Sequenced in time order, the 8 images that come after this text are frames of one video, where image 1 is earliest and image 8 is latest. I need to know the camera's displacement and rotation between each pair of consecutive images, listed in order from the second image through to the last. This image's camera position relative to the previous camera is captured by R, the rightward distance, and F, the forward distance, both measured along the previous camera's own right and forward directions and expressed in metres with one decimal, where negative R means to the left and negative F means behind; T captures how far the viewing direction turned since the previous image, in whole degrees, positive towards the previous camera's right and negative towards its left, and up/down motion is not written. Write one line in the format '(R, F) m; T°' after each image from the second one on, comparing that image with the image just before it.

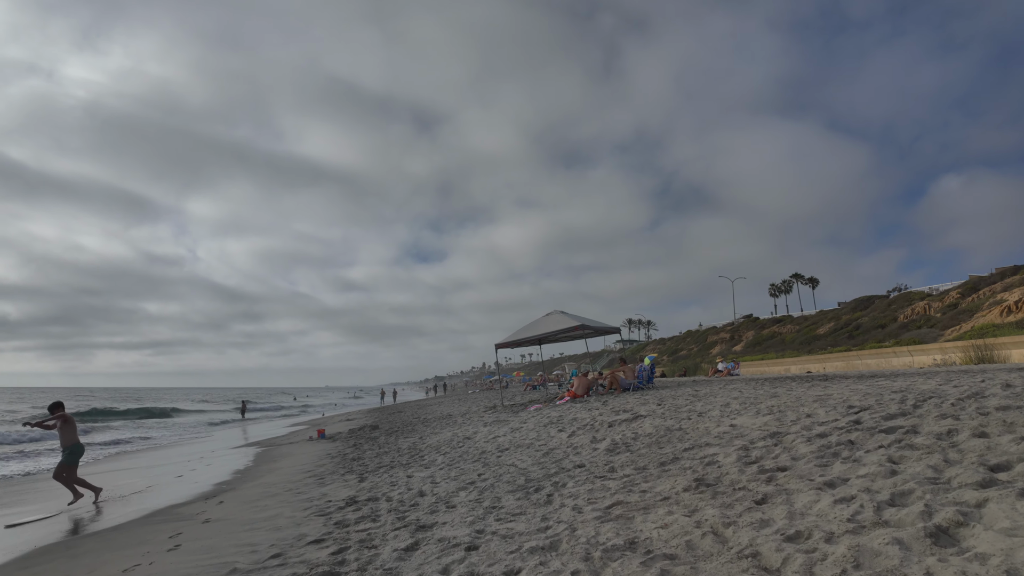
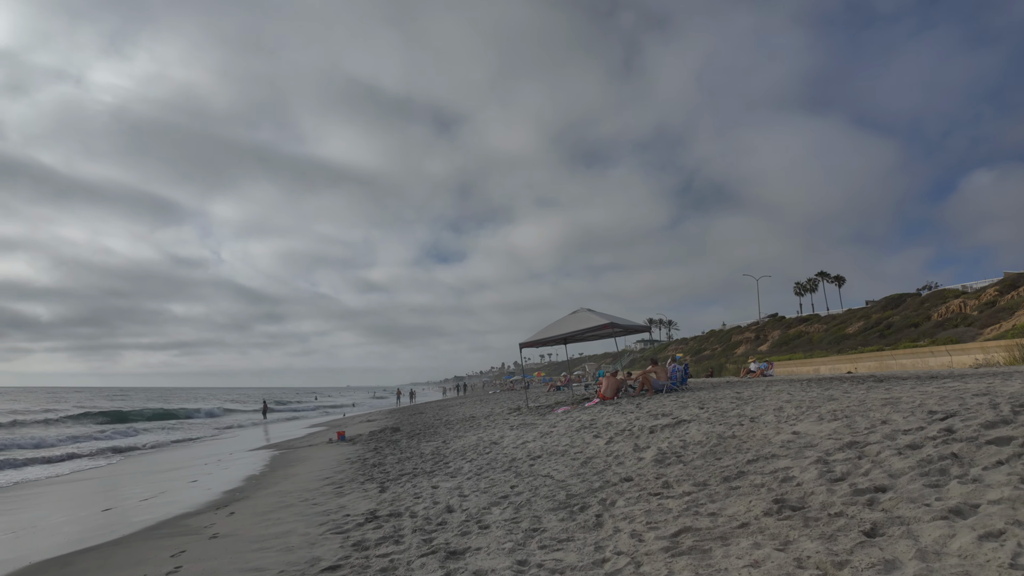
(-0.2, +0.6) m; -2°
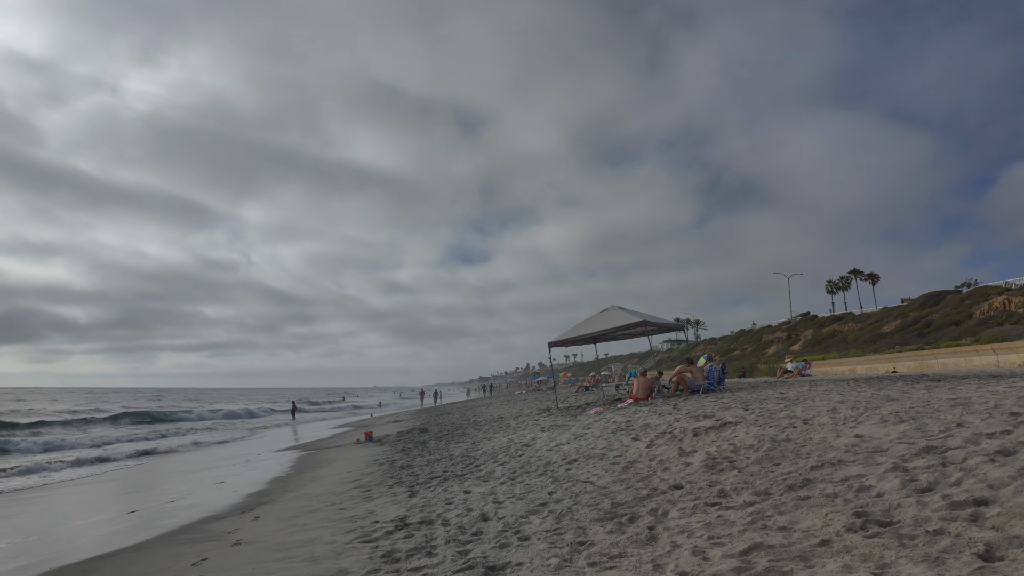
(-0.1, +0.4) m; -3°
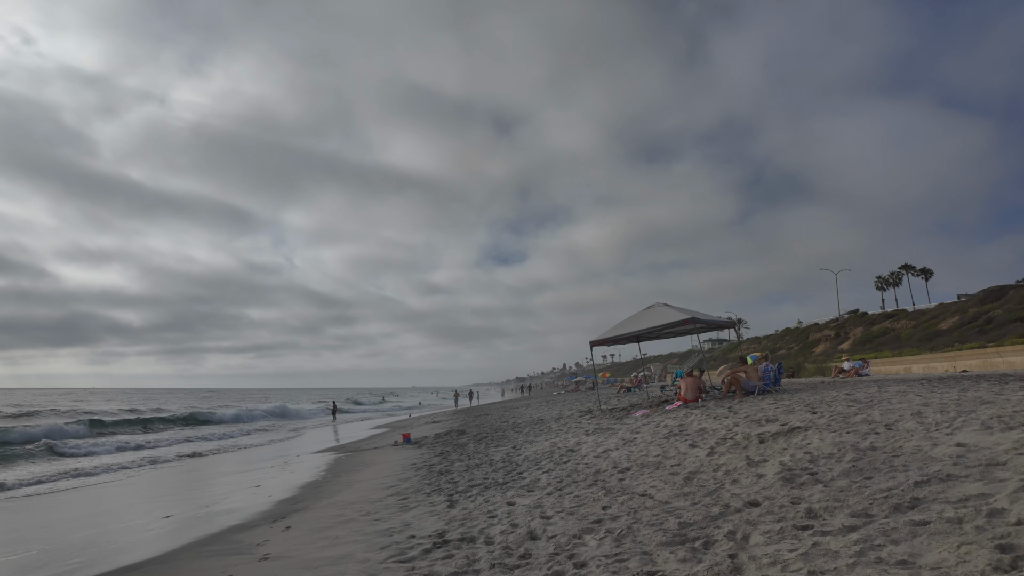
(-0.1, +0.5) m; -4°
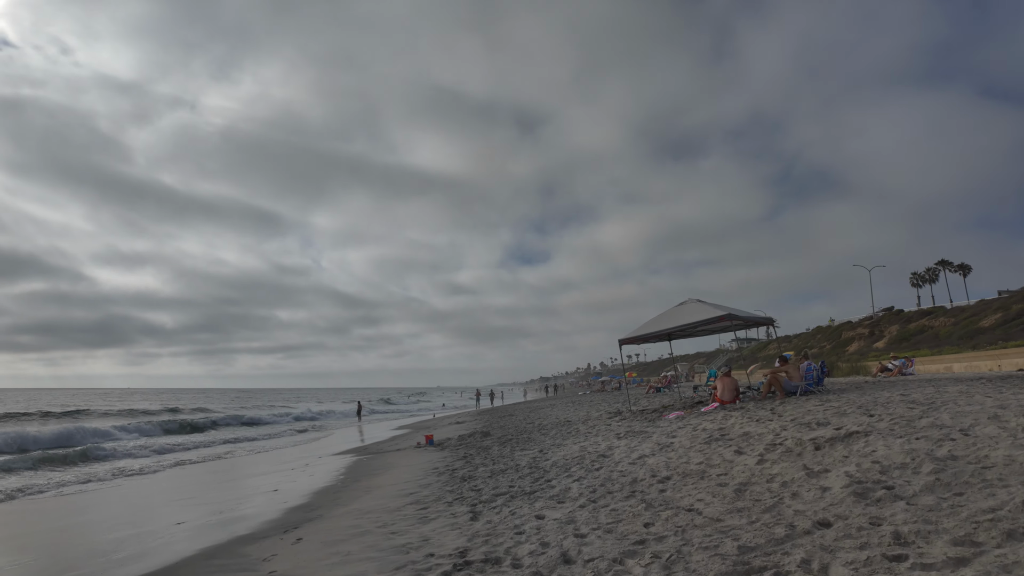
(0.0, +0.5) m; -3°
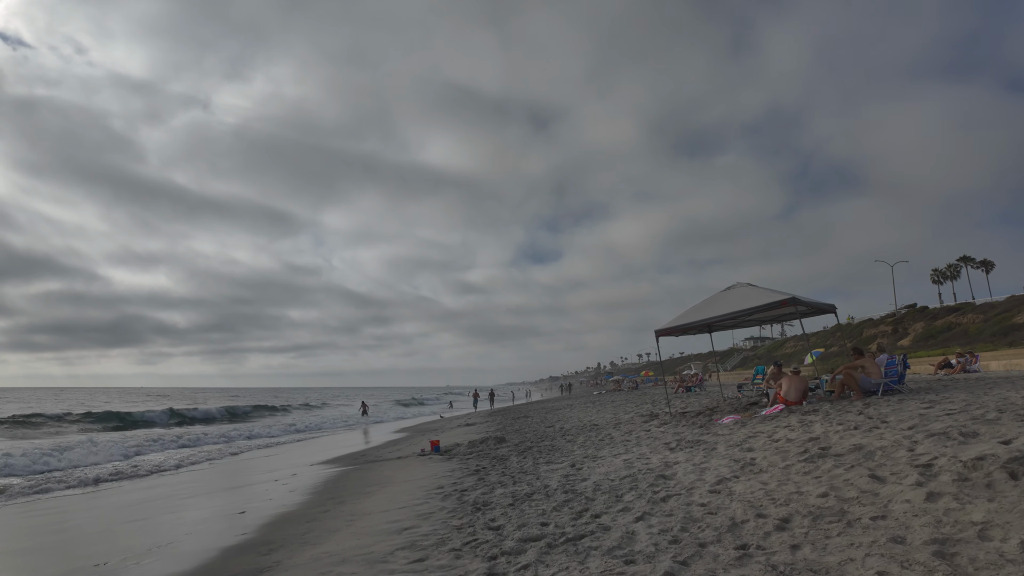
(-0.2, +1.8) m; -1°
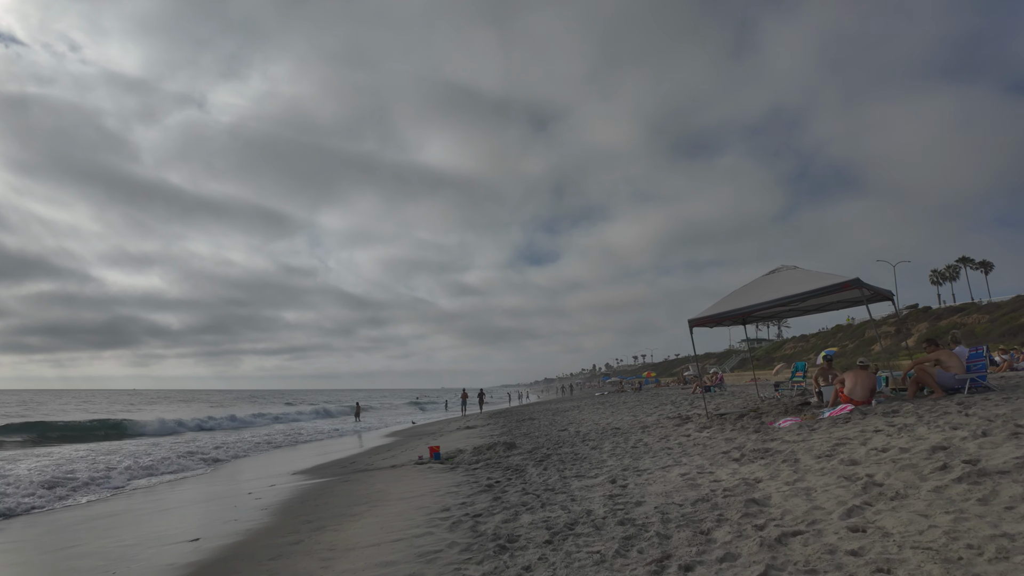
(-0.3, +1.5) m; 0°
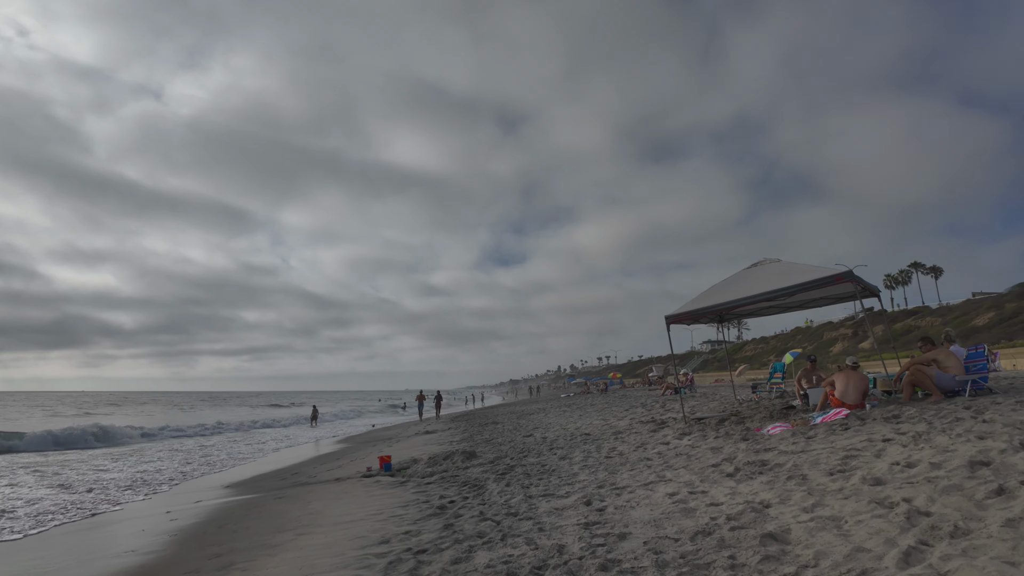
(+0.1, +1.0) m; +4°
